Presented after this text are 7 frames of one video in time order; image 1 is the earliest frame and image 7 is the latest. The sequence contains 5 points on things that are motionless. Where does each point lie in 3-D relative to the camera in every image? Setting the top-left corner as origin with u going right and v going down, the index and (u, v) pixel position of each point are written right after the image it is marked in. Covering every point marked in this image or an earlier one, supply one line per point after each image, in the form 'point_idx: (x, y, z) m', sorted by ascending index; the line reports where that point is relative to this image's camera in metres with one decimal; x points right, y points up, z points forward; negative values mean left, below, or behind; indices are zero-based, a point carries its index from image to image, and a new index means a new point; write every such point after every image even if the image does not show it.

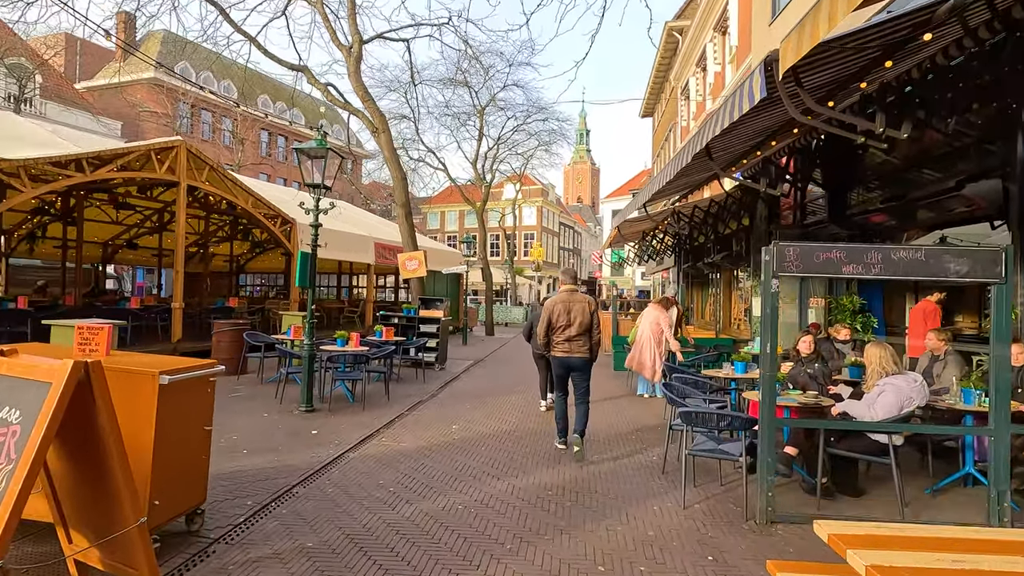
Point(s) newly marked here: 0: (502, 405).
0: (-0.2, -1.9, +8.6) m
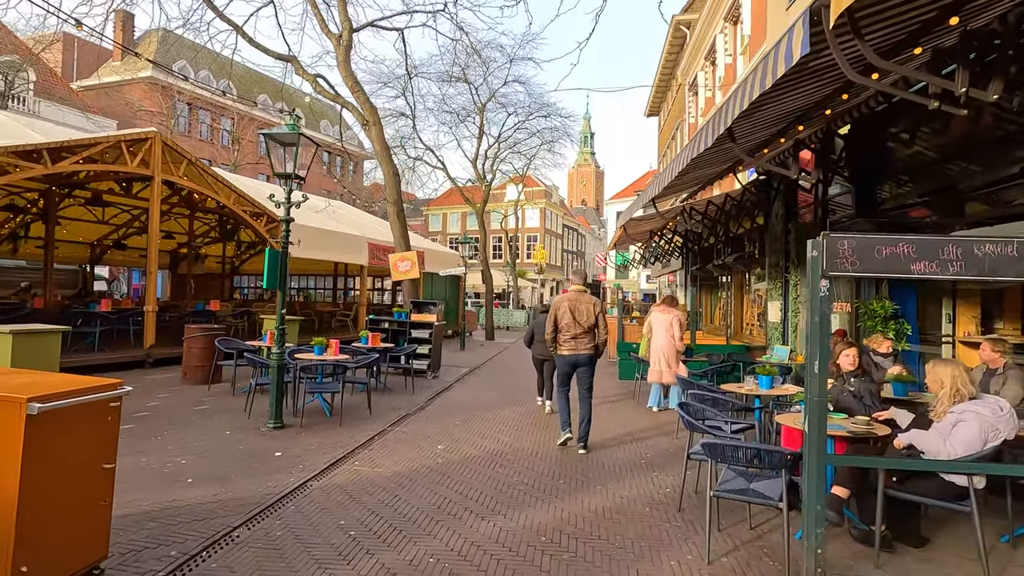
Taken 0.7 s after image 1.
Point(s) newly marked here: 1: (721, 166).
0: (-0.2, -2.0, +7.8) m
1: (+3.6, +2.1, +9.3) m
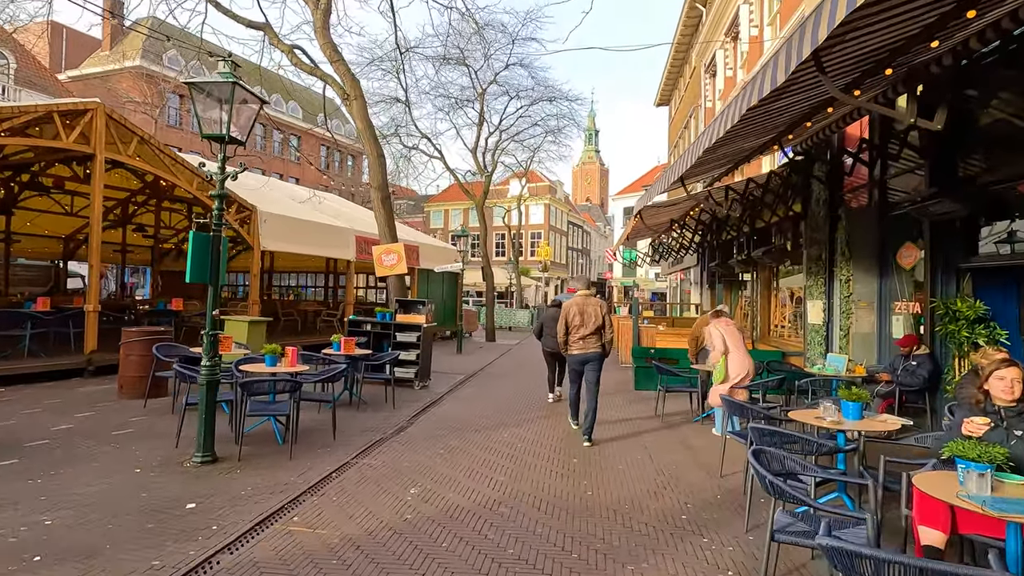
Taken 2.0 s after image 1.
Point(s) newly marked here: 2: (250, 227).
0: (-0.3, -1.9, +6.3) m
1: (+3.6, +2.2, +7.7) m
2: (-6.5, +1.4, +13.0) m
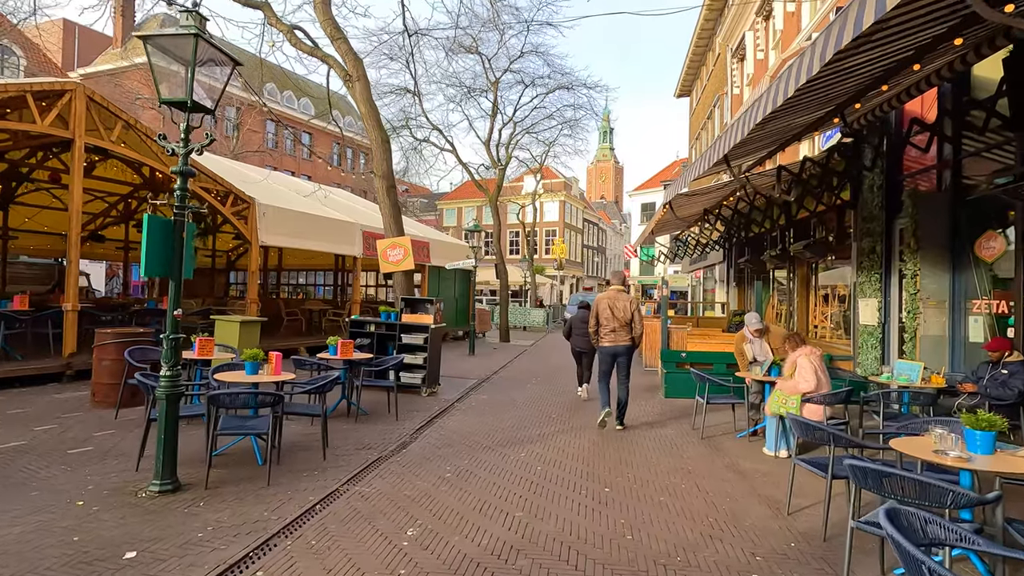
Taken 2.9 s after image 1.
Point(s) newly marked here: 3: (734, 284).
0: (-0.1, -1.9, +5.3) m
1: (+3.9, +2.2, +6.7) m
2: (-6.1, +1.5, +12.2) m
3: (+7.7, +0.1, +18.2) m
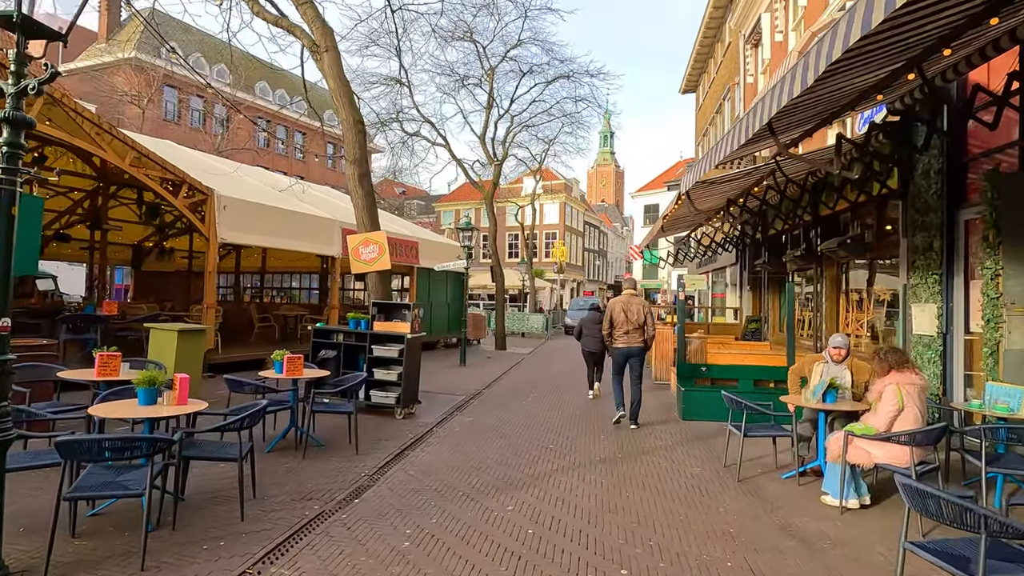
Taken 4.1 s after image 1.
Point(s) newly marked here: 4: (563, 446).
0: (-0.2, -1.9, +3.9) m
1: (+3.7, +2.2, +5.3) m
2: (-6.2, +1.4, +10.8) m
3: (+7.5, 0.0, +16.8) m
4: (+0.6, -2.0, +6.5) m
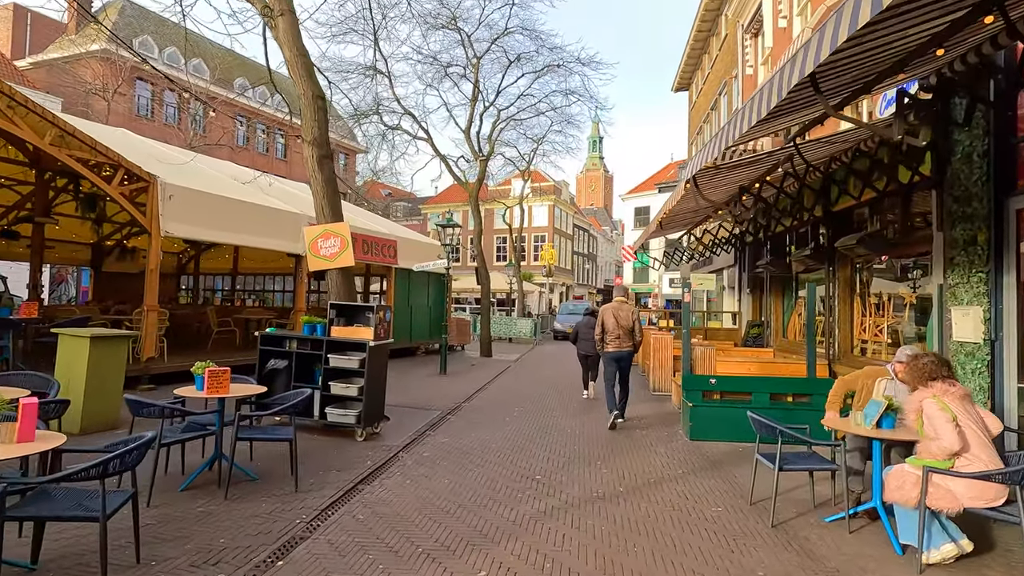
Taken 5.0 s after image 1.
0: (-0.4, -1.8, +2.8) m
1: (+3.5, +2.2, +4.3) m
2: (-6.5, +1.4, +9.6) m
3: (+7.1, -0.1, +15.9) m
4: (+0.4, -1.9, +5.4) m
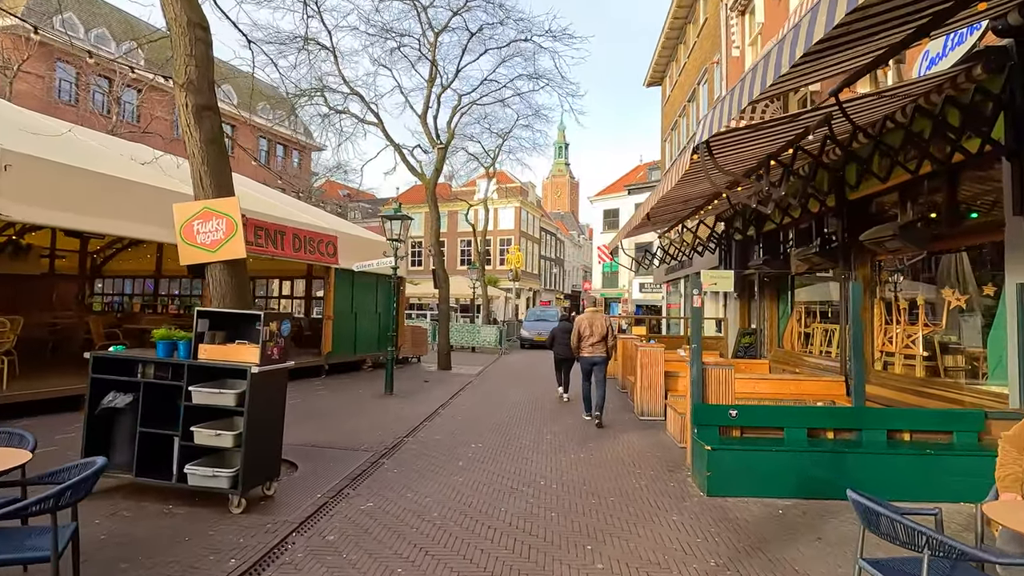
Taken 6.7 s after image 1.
0: (-0.6, -1.8, +0.8) m
1: (+3.2, +2.2, +2.6) m
2: (-7.1, +1.4, +7.2) m
3: (+6.1, -0.2, +14.3) m
4: (0.0, -1.9, +3.4) m
